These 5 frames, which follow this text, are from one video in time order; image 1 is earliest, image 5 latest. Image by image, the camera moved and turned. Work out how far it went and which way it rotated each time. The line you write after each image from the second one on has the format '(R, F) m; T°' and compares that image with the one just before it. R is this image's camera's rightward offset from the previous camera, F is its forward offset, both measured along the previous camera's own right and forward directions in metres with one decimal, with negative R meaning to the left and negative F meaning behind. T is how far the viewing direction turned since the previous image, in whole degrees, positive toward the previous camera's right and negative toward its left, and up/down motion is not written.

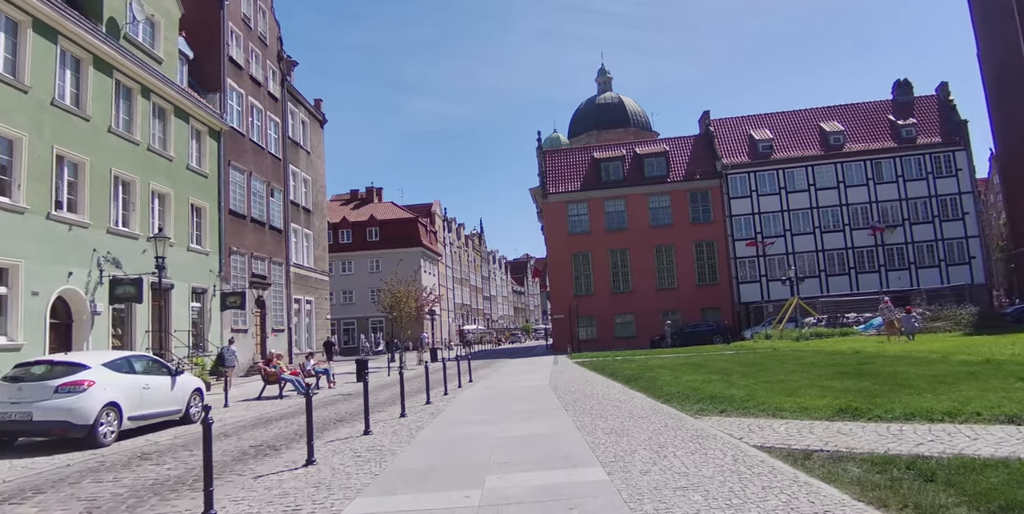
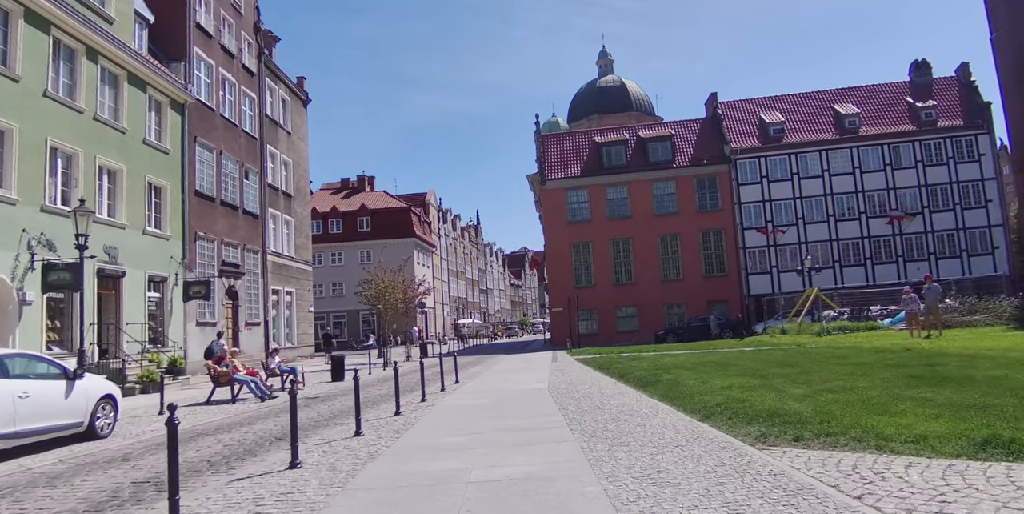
(+0.1, +2.8) m; 0°
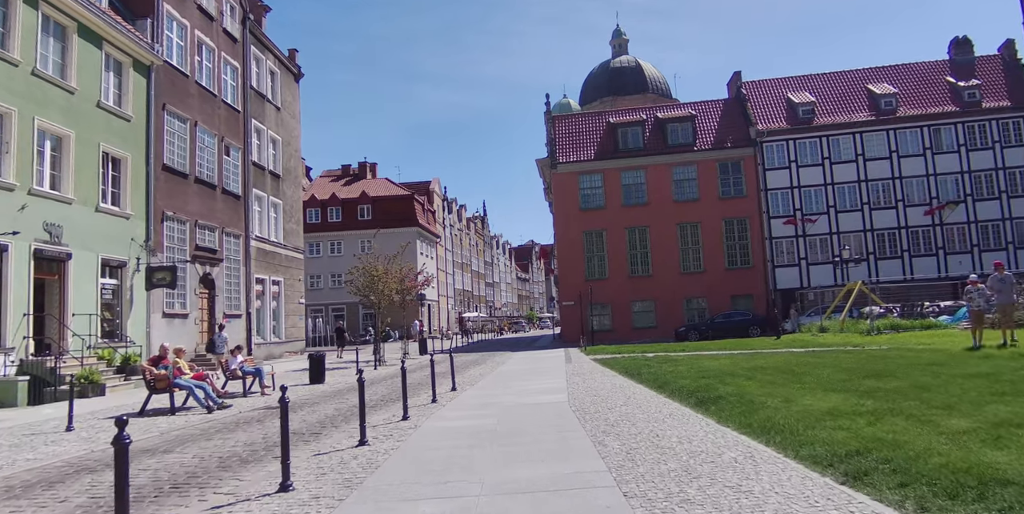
(-0.1, +3.3) m; -1°
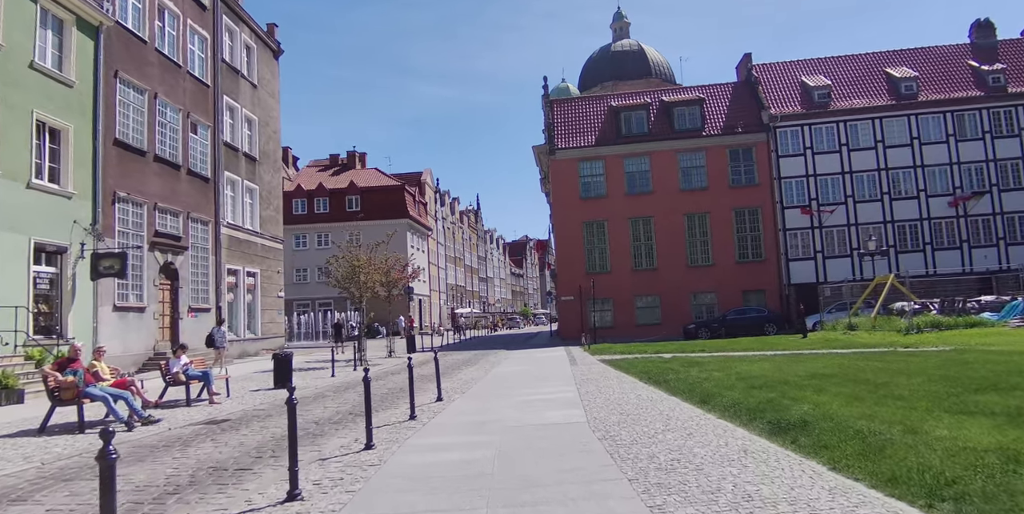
(-0.1, +2.7) m; +1°
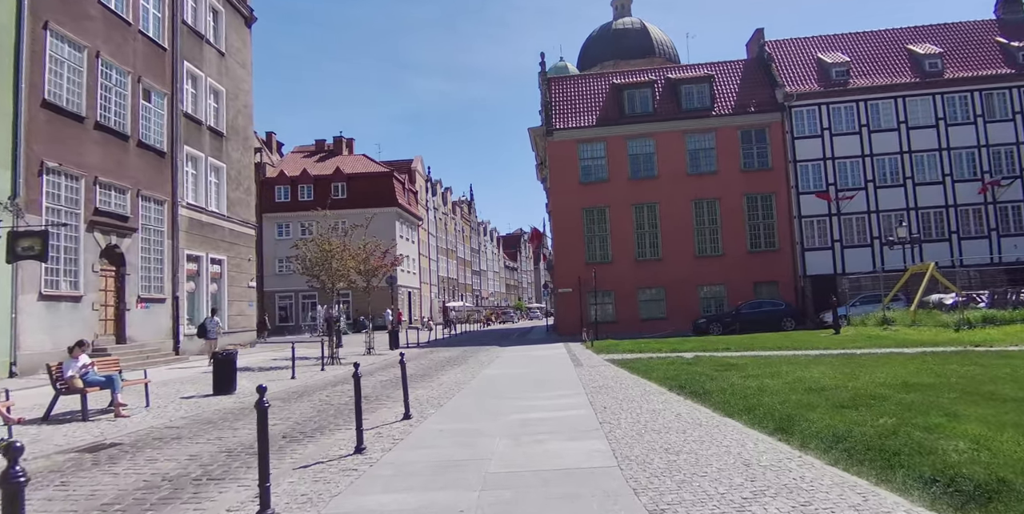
(0.0, +3.0) m; 0°
